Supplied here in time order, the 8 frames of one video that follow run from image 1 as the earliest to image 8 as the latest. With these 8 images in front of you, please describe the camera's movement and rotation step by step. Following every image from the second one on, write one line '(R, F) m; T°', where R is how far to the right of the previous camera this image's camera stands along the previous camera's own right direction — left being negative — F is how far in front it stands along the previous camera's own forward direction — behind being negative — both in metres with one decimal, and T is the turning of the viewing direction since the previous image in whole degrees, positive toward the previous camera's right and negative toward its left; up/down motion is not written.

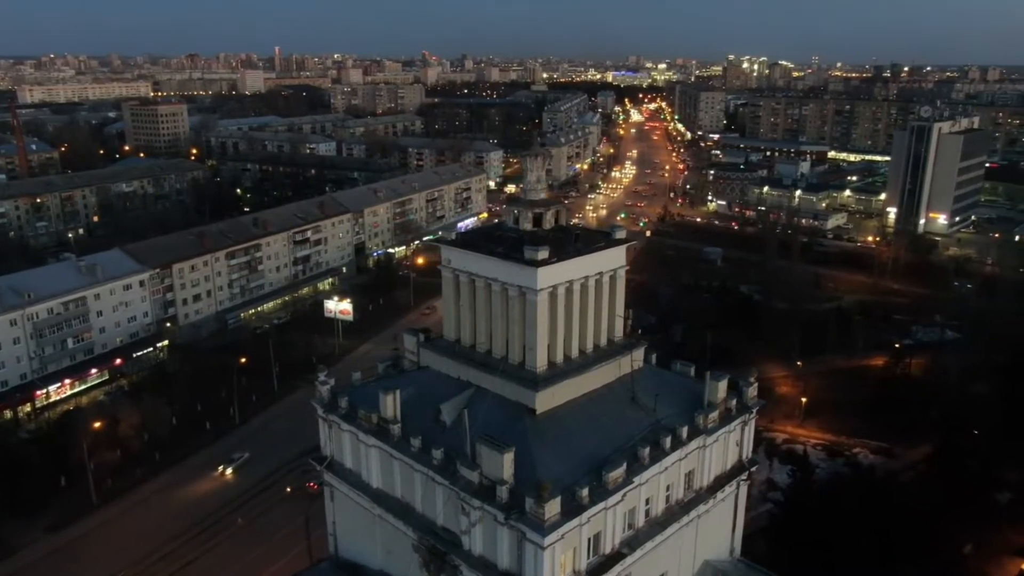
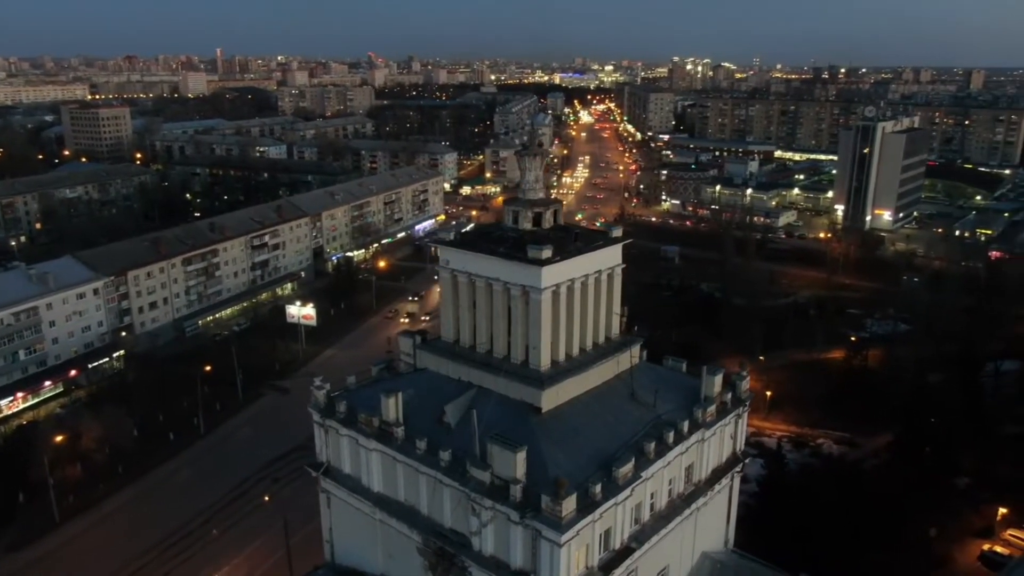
(-0.6, 0.0) m; +4°
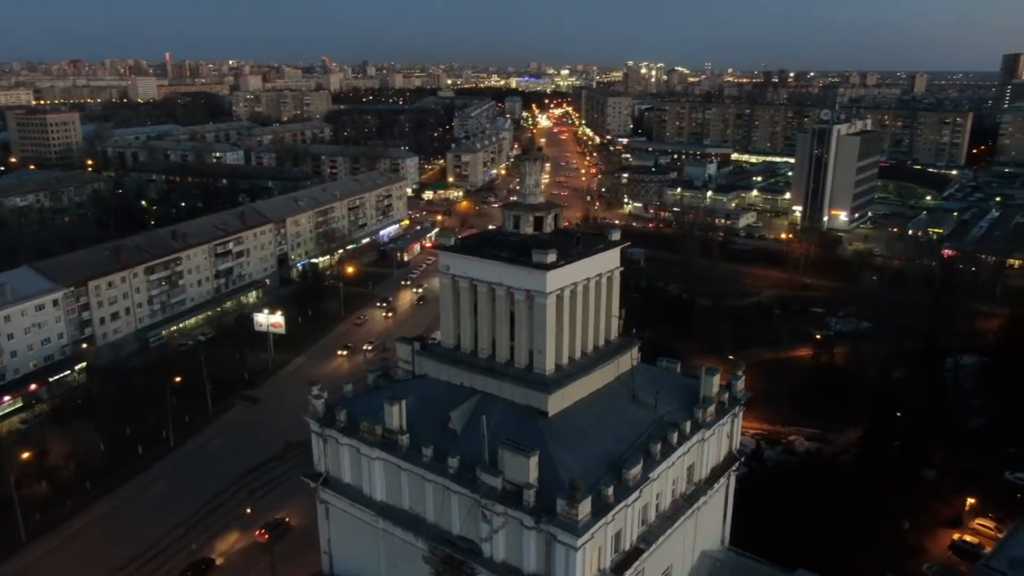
(-0.5, 0.0) m; +3°
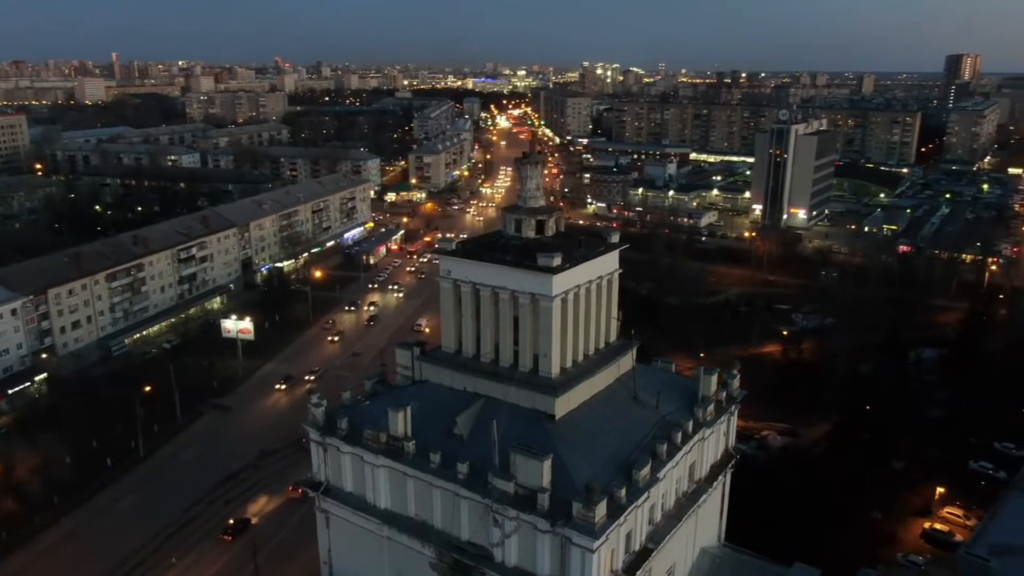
(-0.5, 0.0) m; +3°
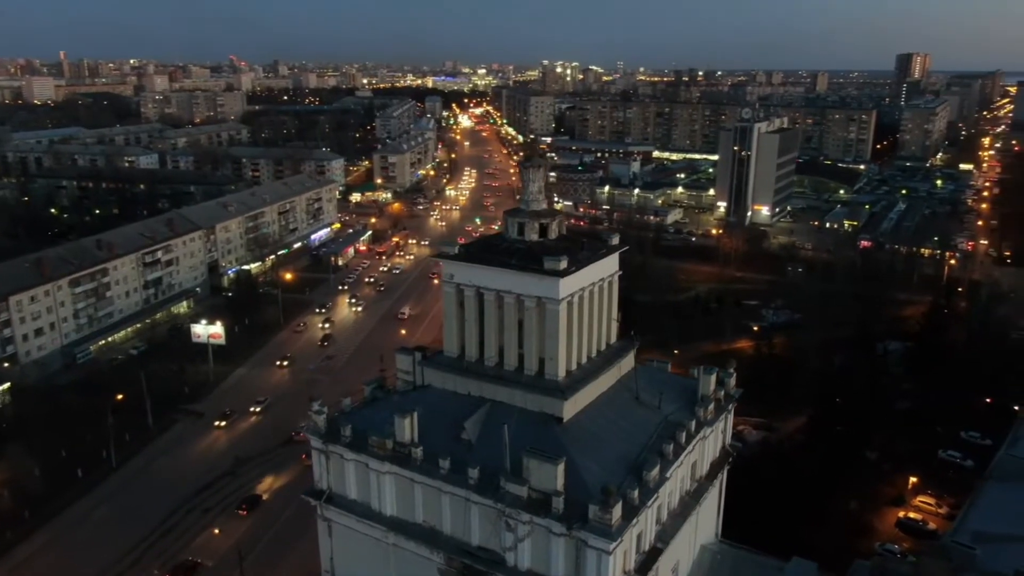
(-0.5, 0.0) m; +3°
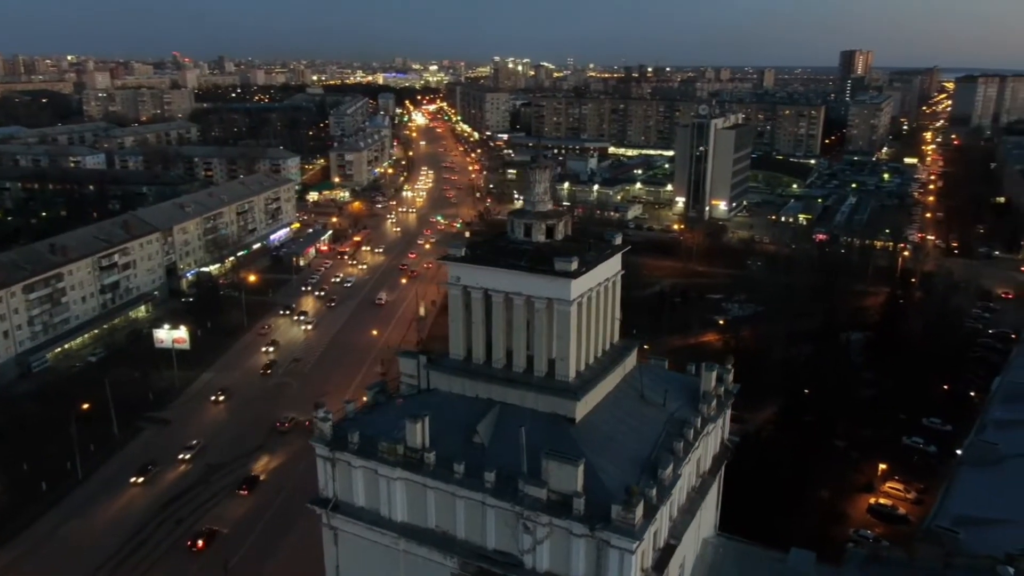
(-0.6, 0.0) m; +3°
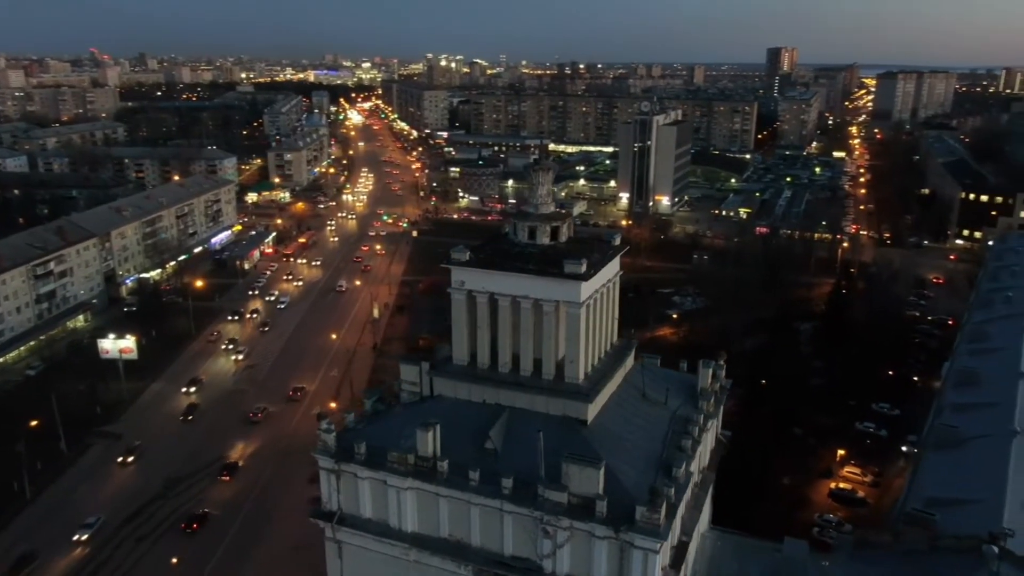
(-0.8, +0.1) m; +5°
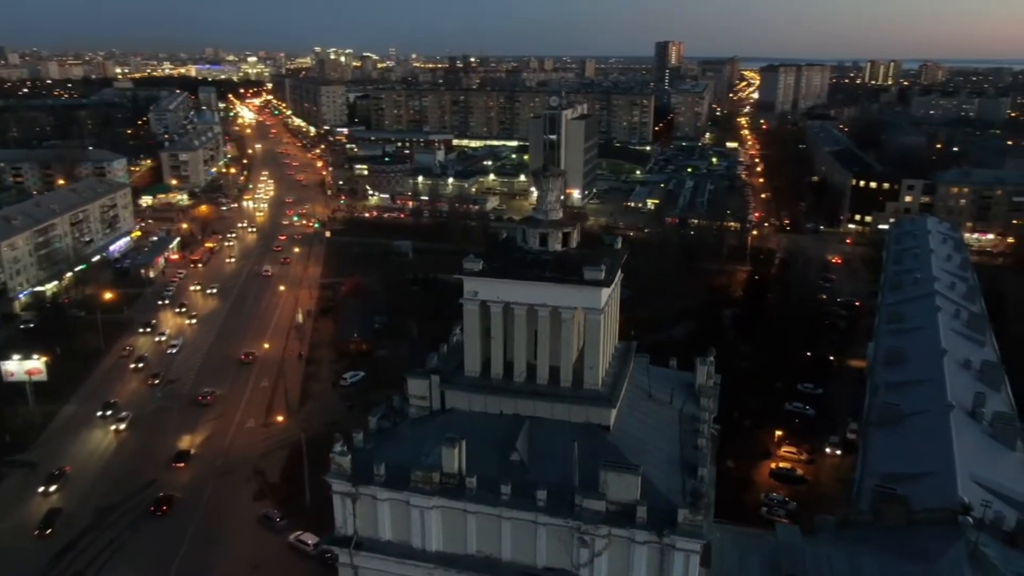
(-1.3, +0.2) m; +8°
